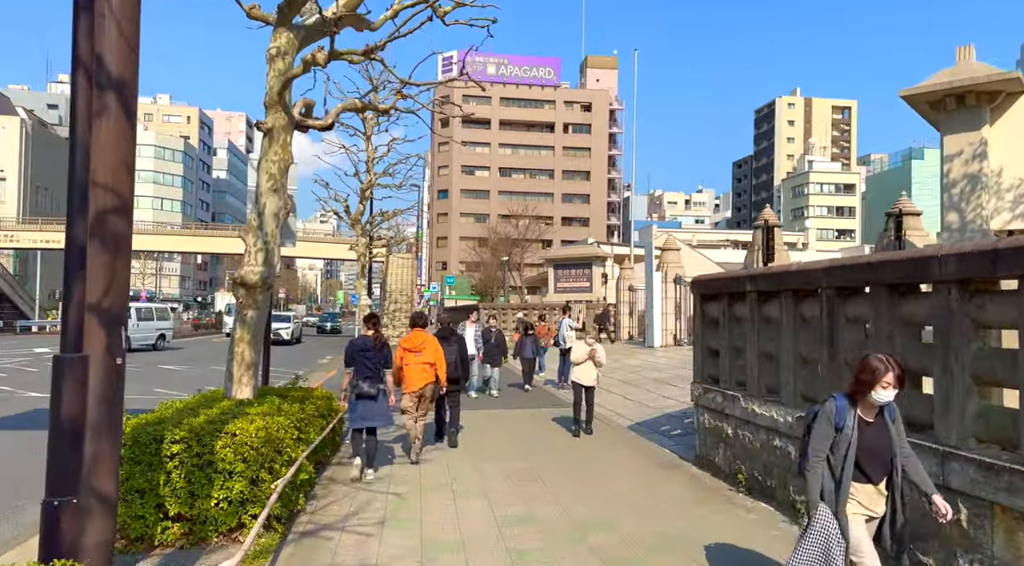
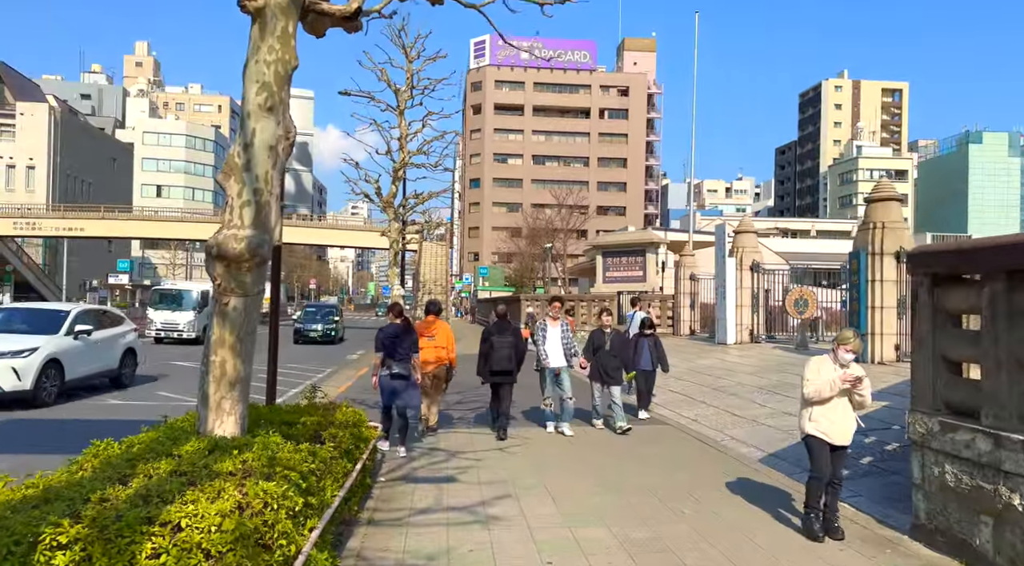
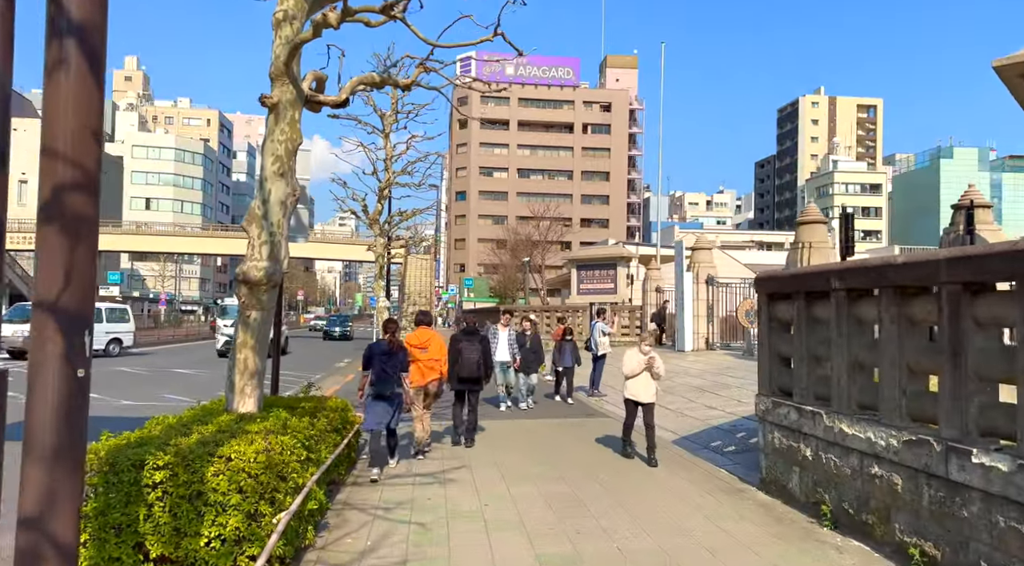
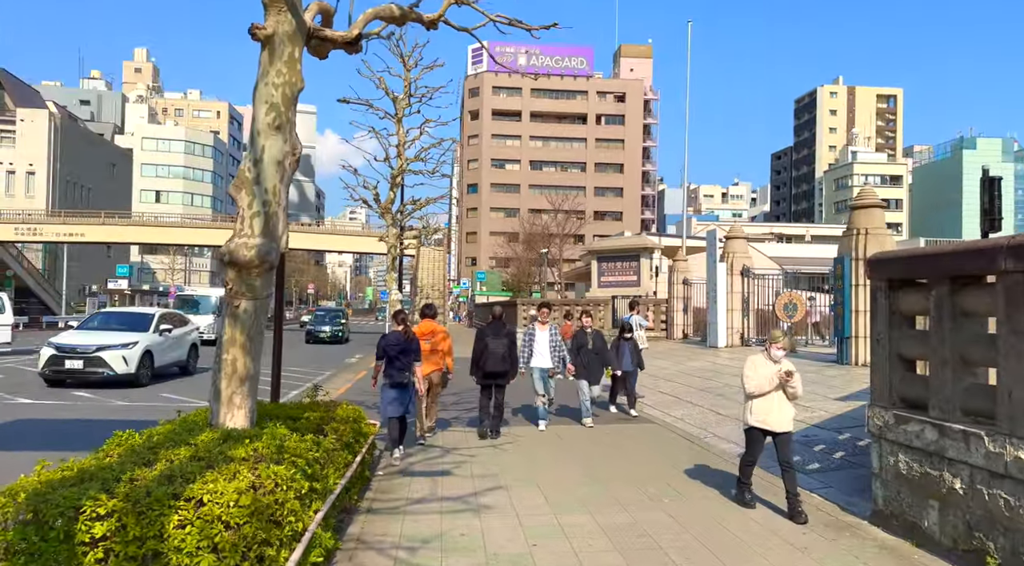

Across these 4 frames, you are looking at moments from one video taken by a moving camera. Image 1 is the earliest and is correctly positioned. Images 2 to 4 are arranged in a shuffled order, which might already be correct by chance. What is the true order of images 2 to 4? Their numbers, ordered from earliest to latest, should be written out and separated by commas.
3, 4, 2
